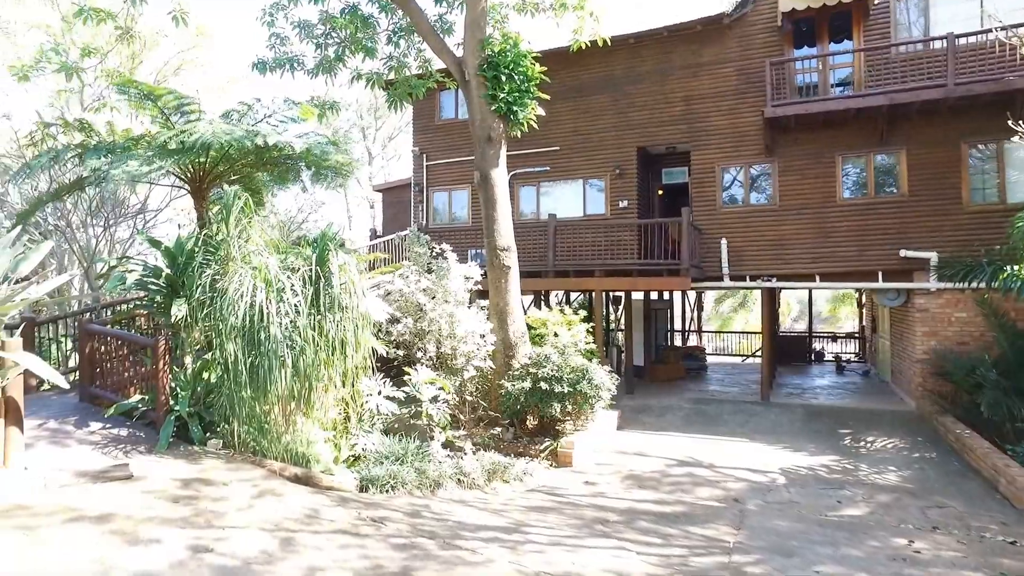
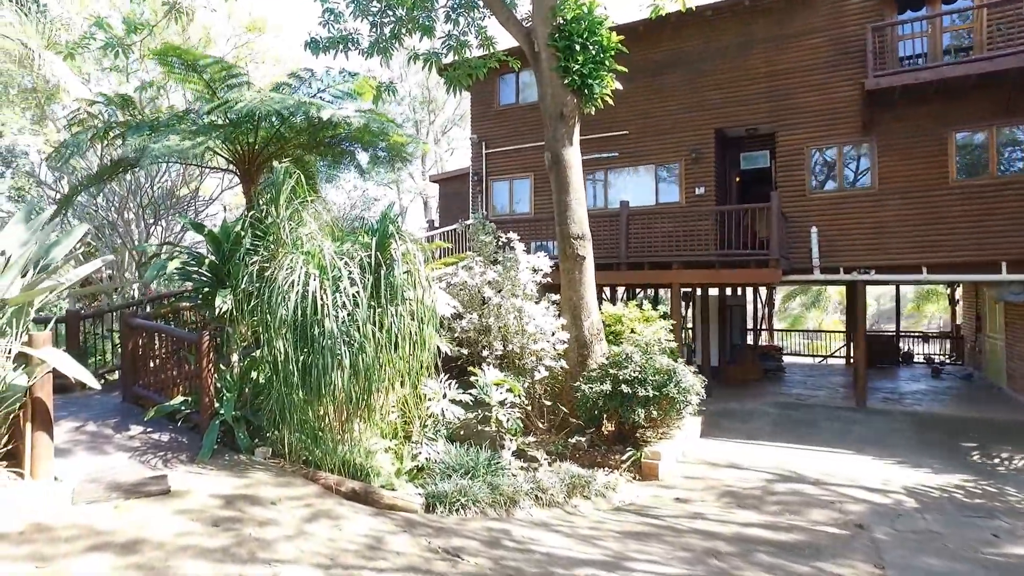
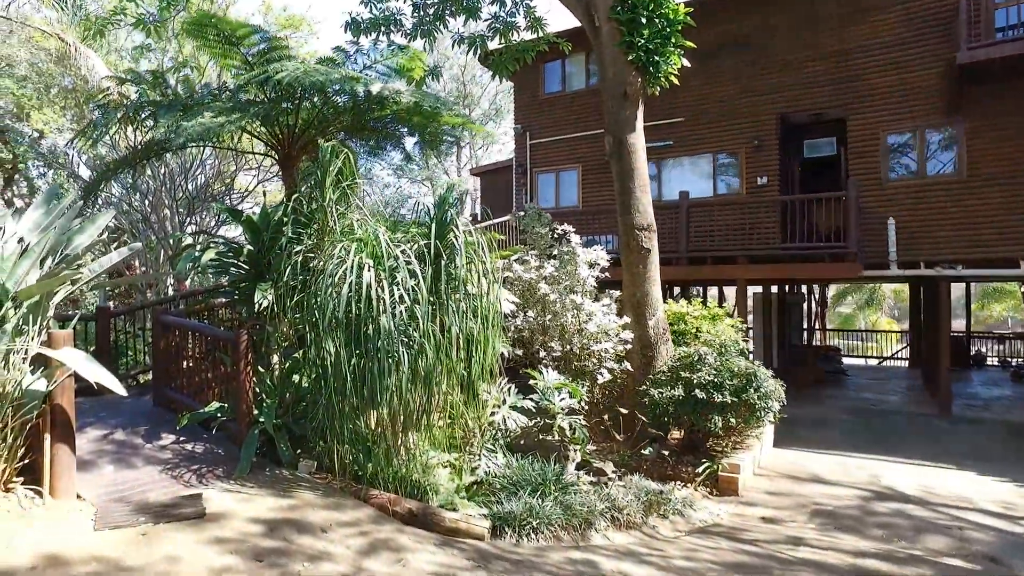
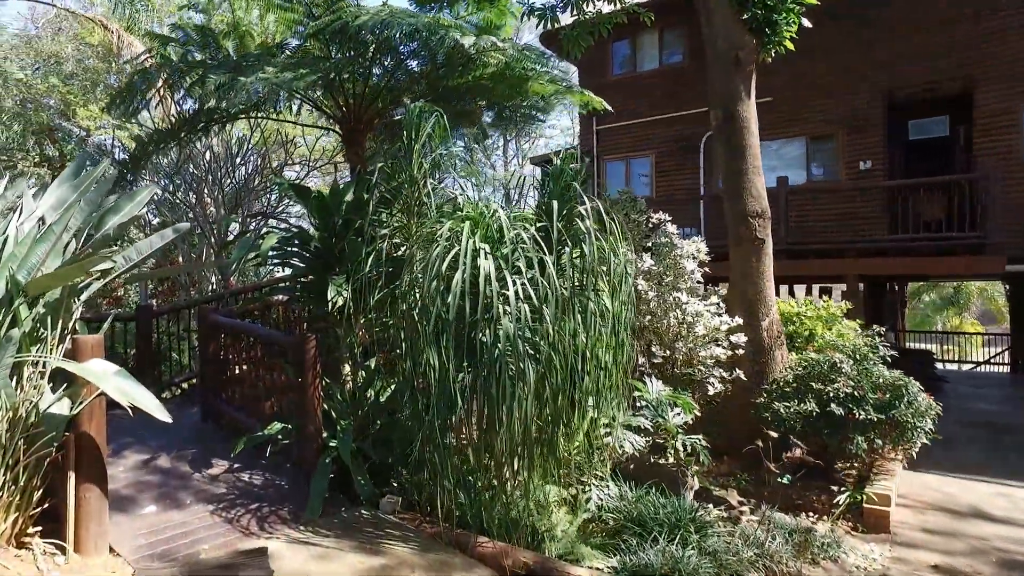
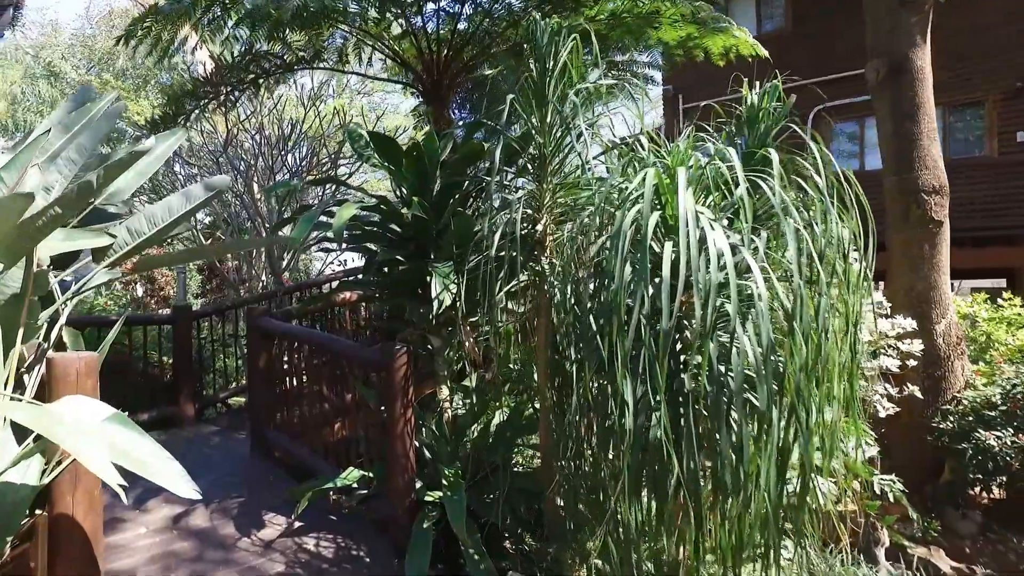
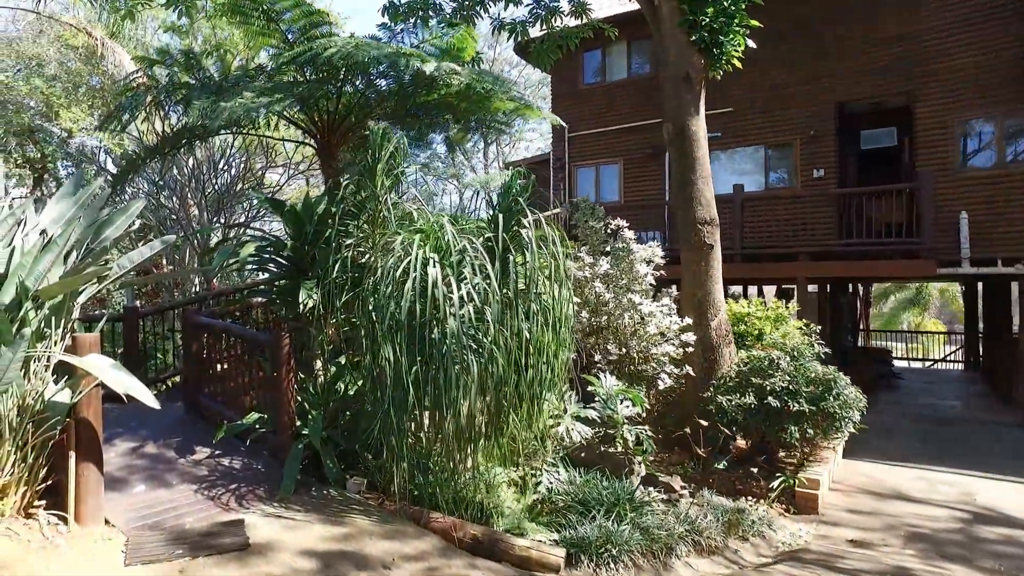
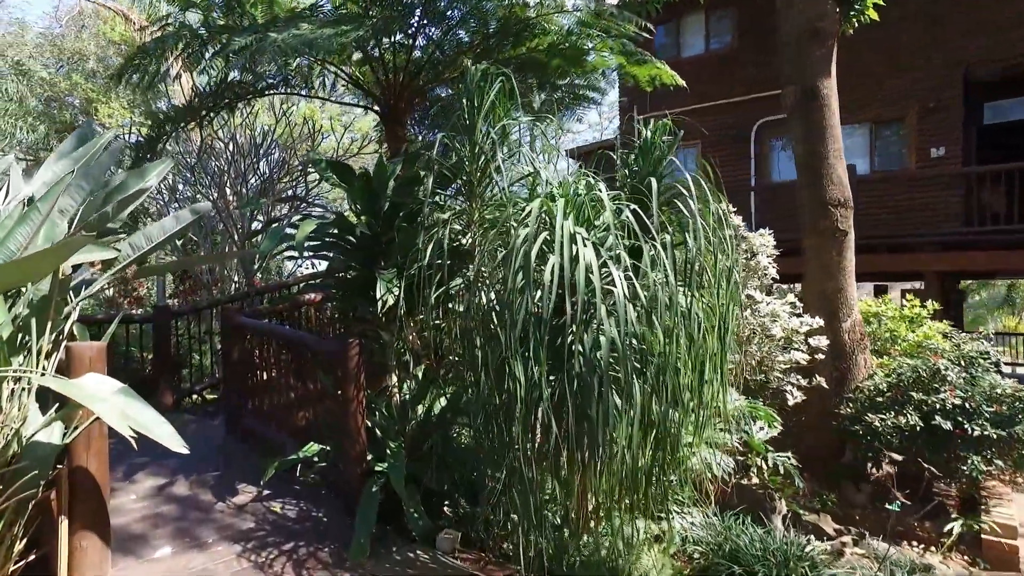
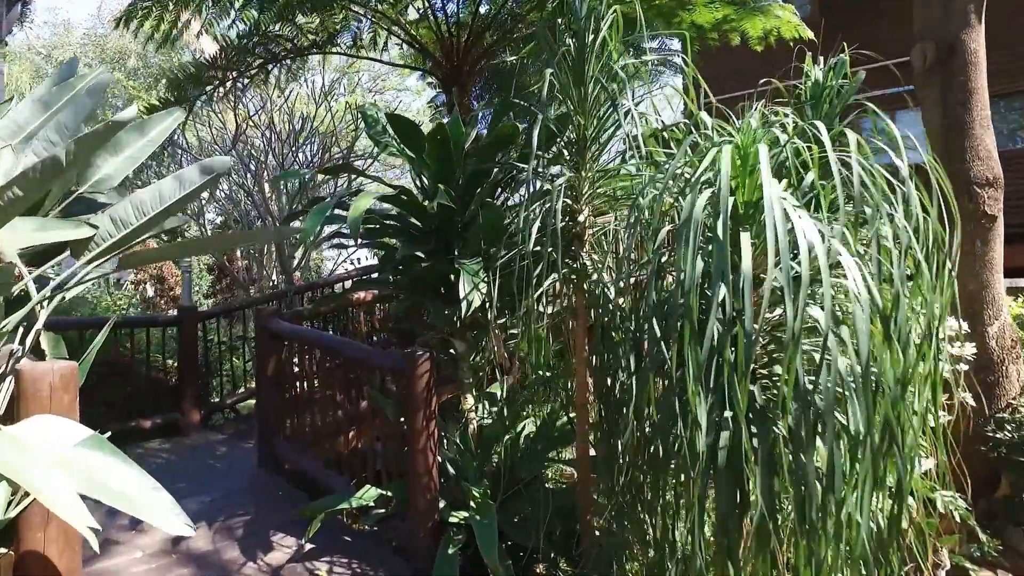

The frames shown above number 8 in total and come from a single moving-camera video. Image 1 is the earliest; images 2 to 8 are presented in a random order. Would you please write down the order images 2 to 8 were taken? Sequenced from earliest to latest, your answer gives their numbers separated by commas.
2, 3, 6, 4, 7, 5, 8
